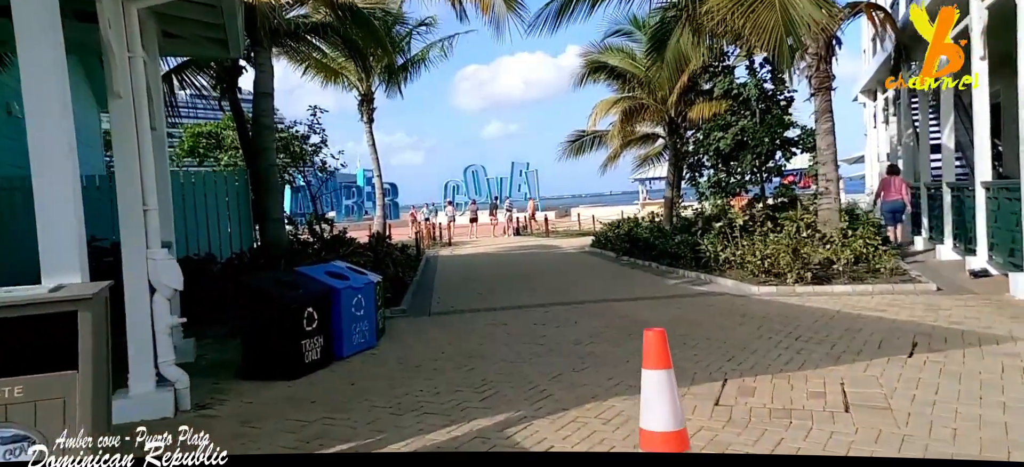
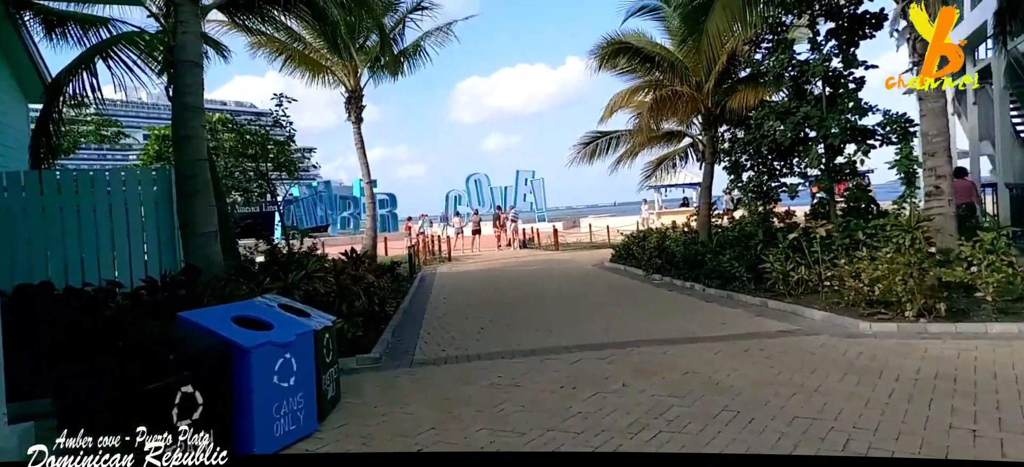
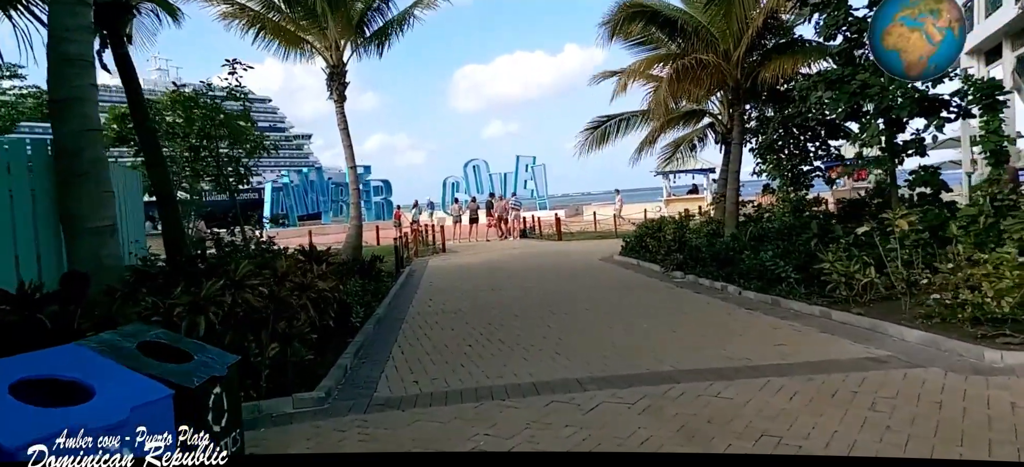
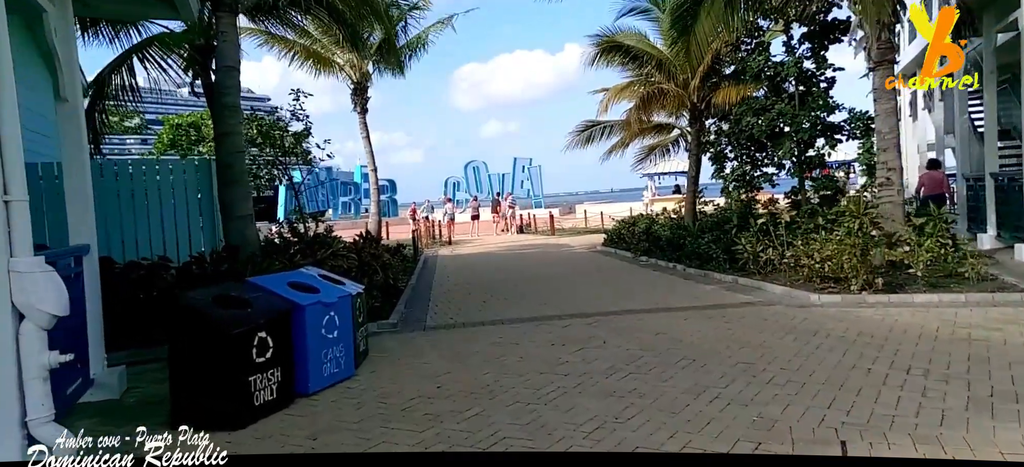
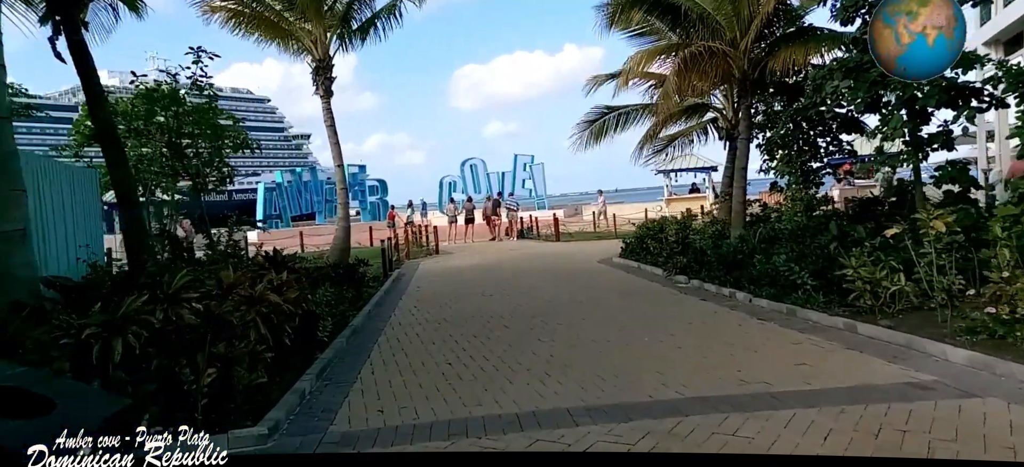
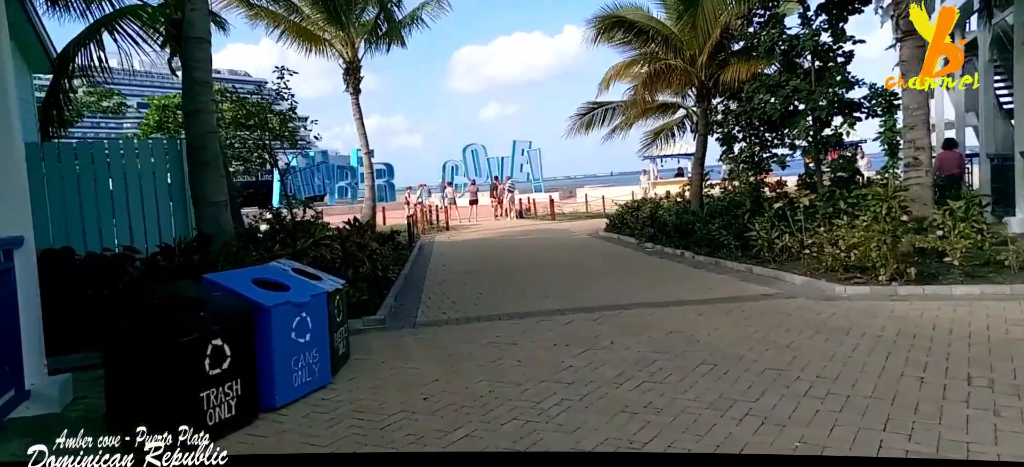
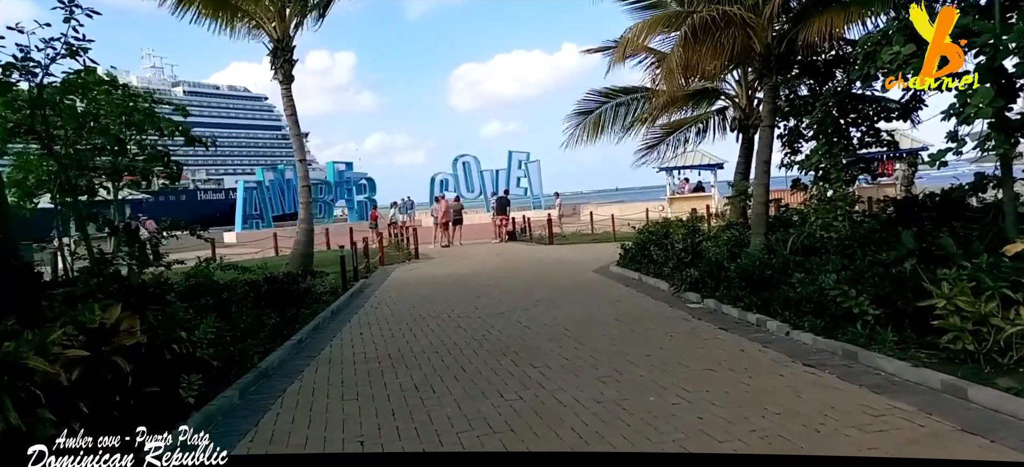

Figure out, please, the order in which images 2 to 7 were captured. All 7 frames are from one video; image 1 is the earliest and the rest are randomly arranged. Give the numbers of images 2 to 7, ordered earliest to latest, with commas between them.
4, 6, 2, 3, 5, 7
